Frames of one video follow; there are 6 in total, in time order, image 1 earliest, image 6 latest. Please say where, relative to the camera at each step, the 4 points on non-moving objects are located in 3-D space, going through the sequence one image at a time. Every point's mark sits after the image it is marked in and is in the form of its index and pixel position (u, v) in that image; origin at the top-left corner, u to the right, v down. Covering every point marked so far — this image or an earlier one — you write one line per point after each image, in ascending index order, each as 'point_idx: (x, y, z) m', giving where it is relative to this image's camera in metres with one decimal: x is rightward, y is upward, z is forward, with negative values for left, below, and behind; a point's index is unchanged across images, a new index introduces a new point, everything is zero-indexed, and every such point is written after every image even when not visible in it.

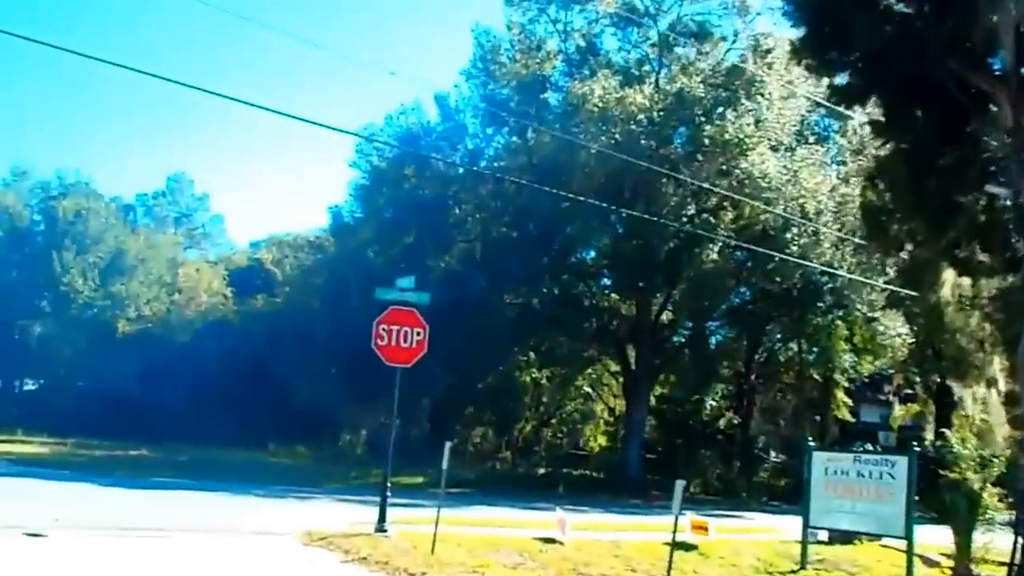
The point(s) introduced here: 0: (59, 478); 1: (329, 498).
0: (-4.5, -1.9, +19.9) m
1: (-1.6, -1.9, +17.6) m
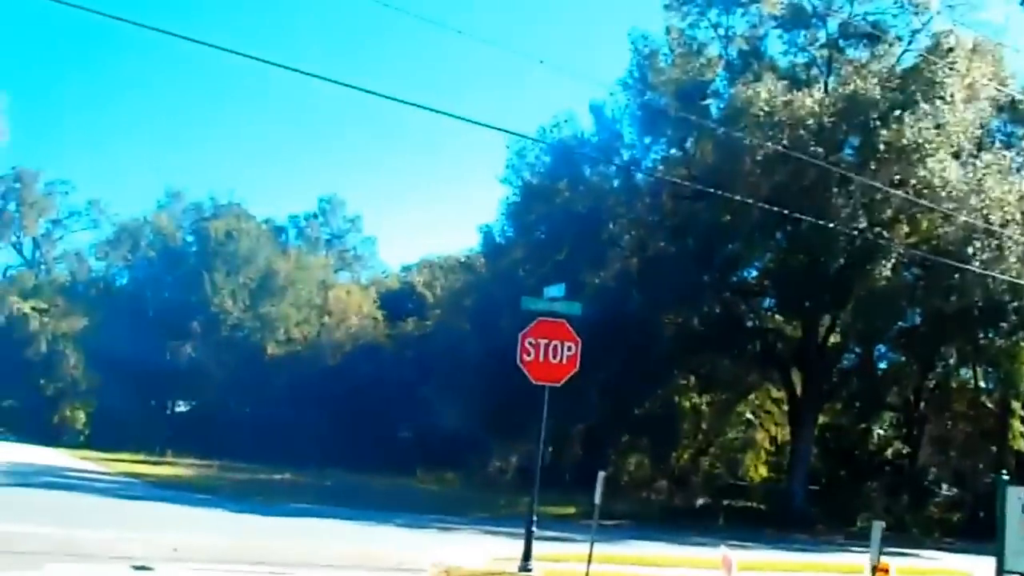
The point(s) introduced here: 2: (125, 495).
0: (-3.0, -2.1, +19.1) m
1: (-0.3, -2.0, +16.5) m
2: (-4.0, -2.1, +20.1) m
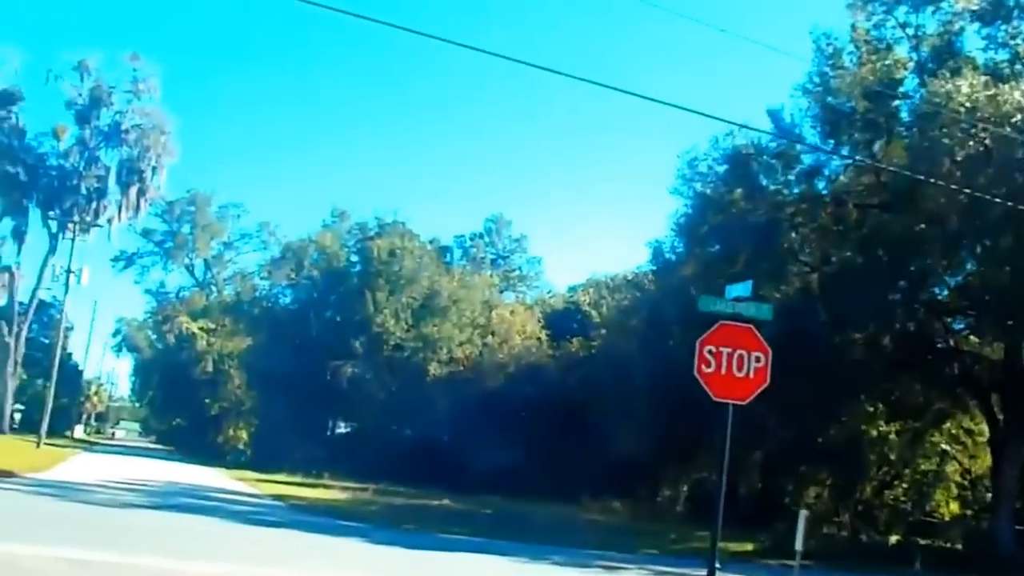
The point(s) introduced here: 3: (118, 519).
0: (-1.5, -2.2, +17.8) m
1: (+1.0, -2.1, +15.0) m
2: (-2.4, -2.2, +18.9) m
3: (-3.4, -2.0, +17.3) m
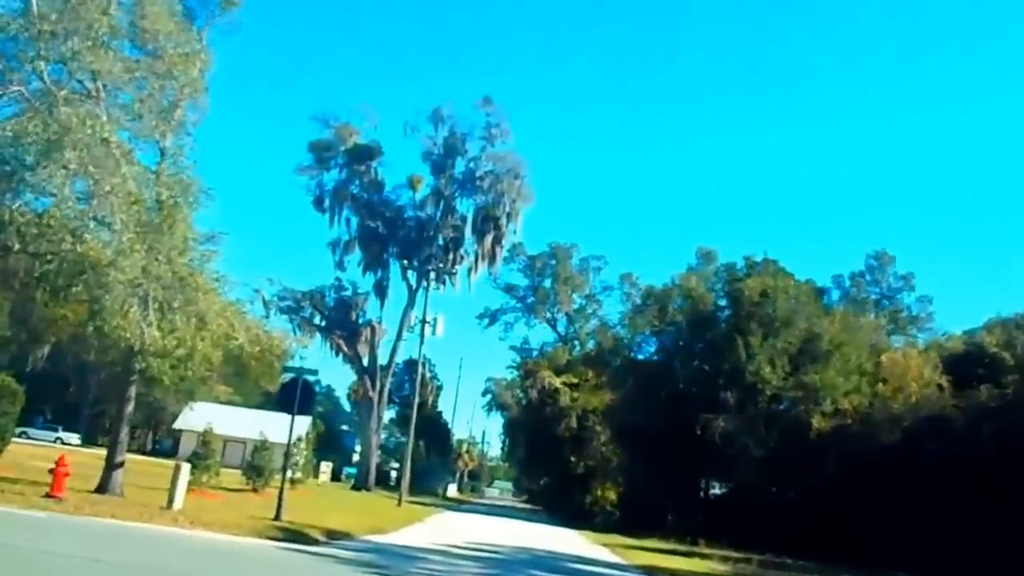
0: (+1.4, -2.3, +13.2) m
1: (+3.4, -2.1, +10.1) m
2: (+0.8, -2.4, +14.5) m
3: (-0.5, -2.2, +13.1) m
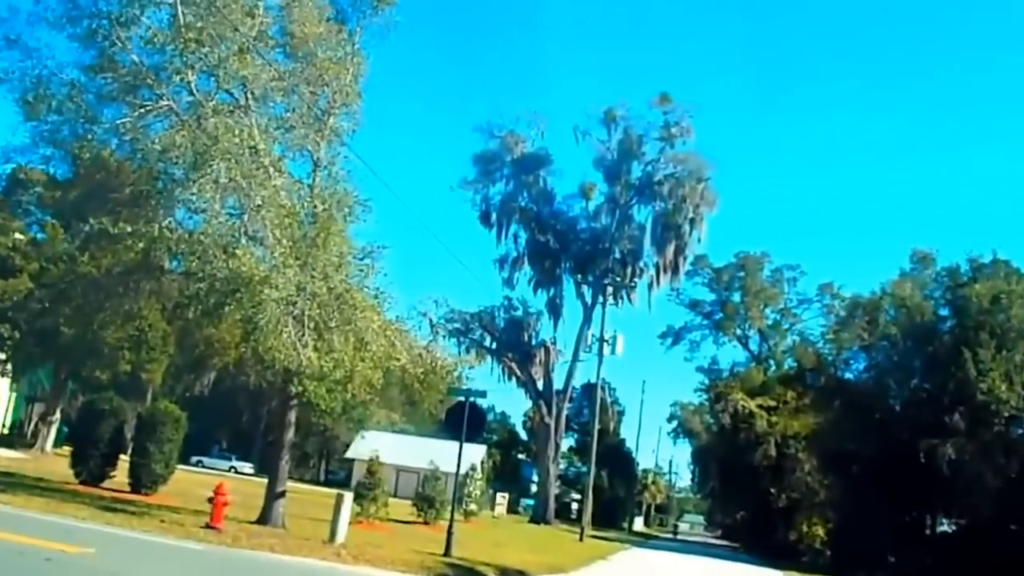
0: (+2.7, -2.3, +8.2) m
1: (+4.3, -2.0, +4.9) m
2: (+2.2, -2.4, +9.5) m
3: (+0.7, -2.2, +8.2) m
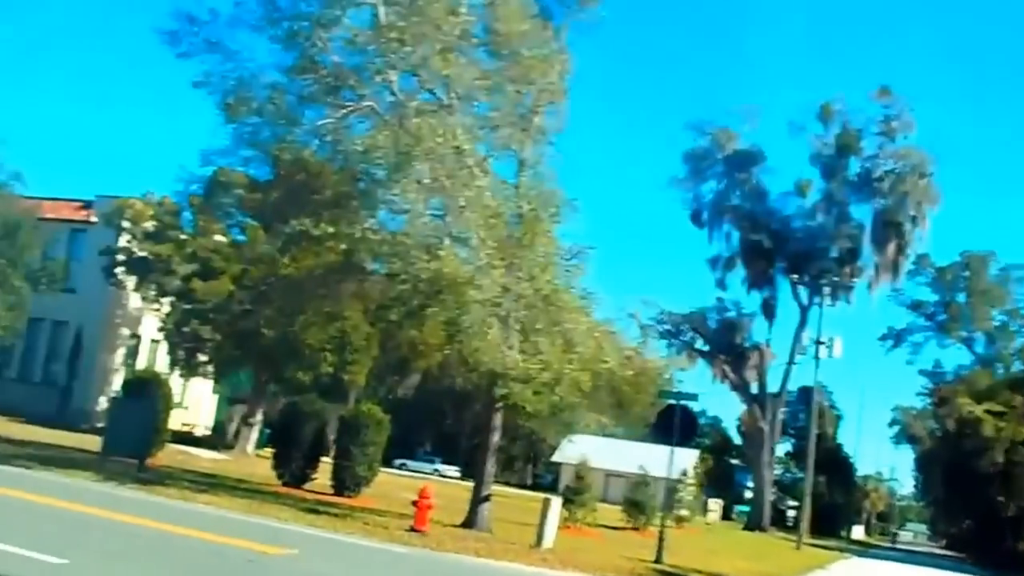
0: (+3.9, -2.3, +6.7) m
1: (+5.2, -2.1, +3.3) m
2: (+3.5, -2.4, +8.1) m
3: (+1.9, -2.2, +6.9) m
